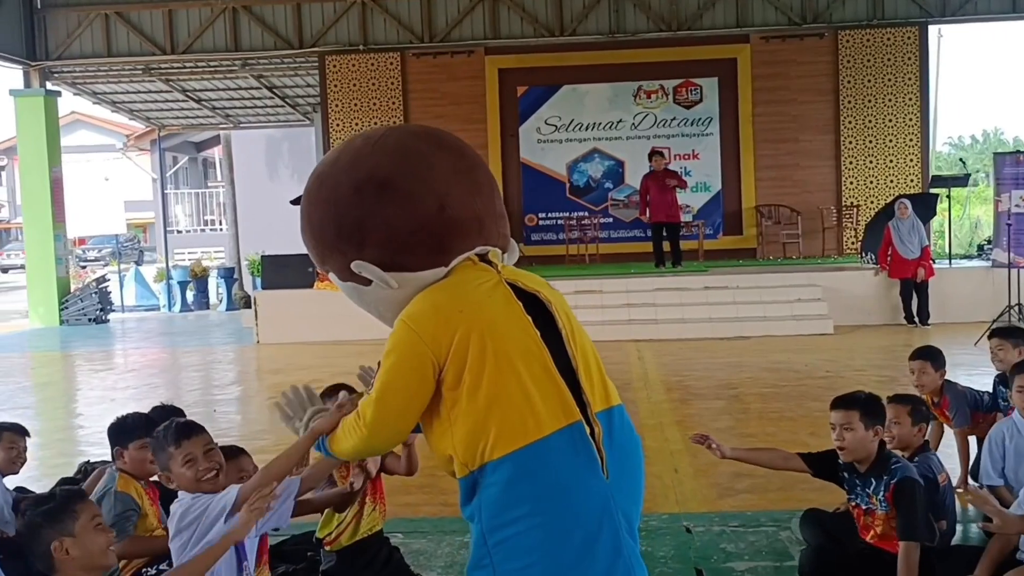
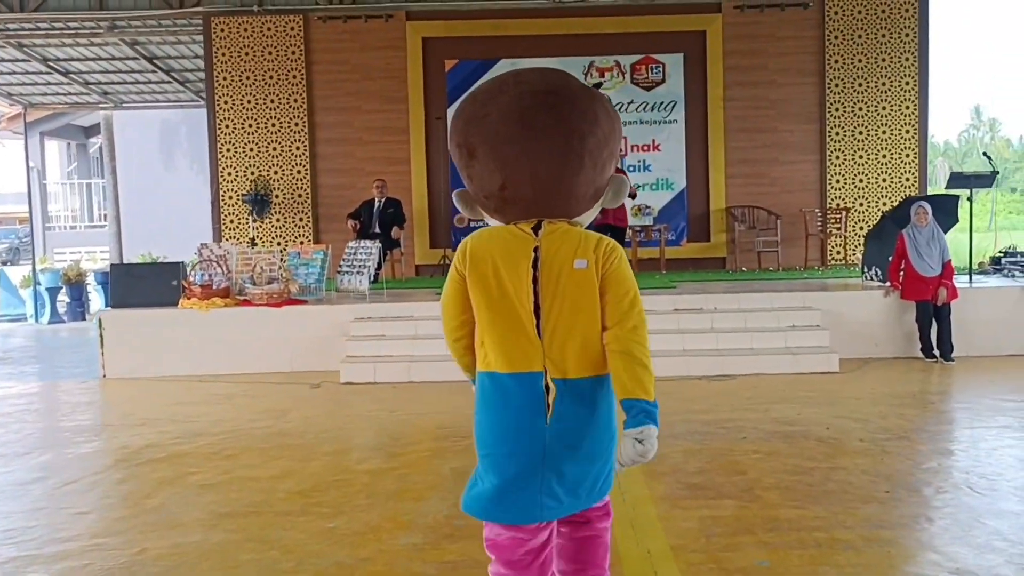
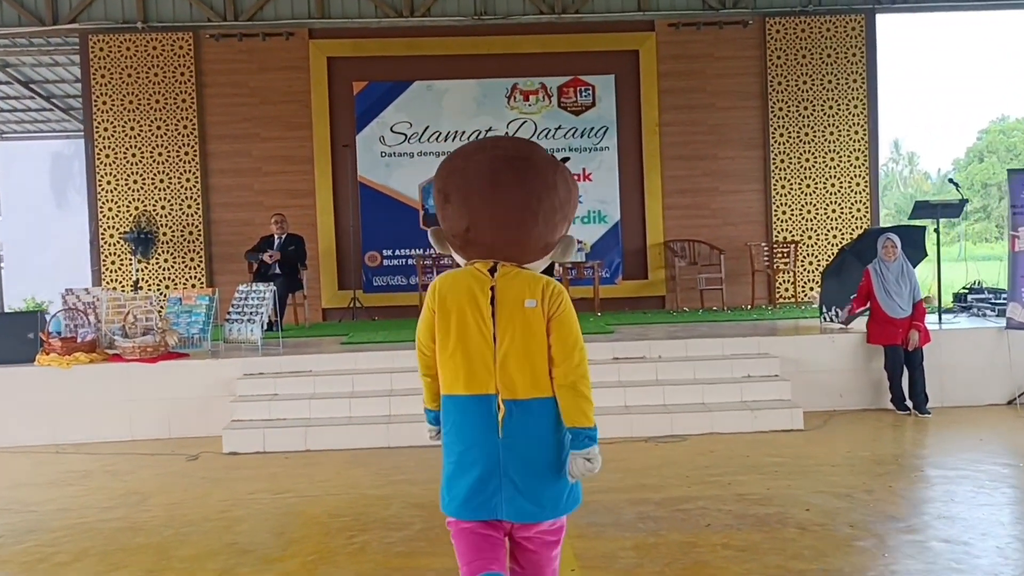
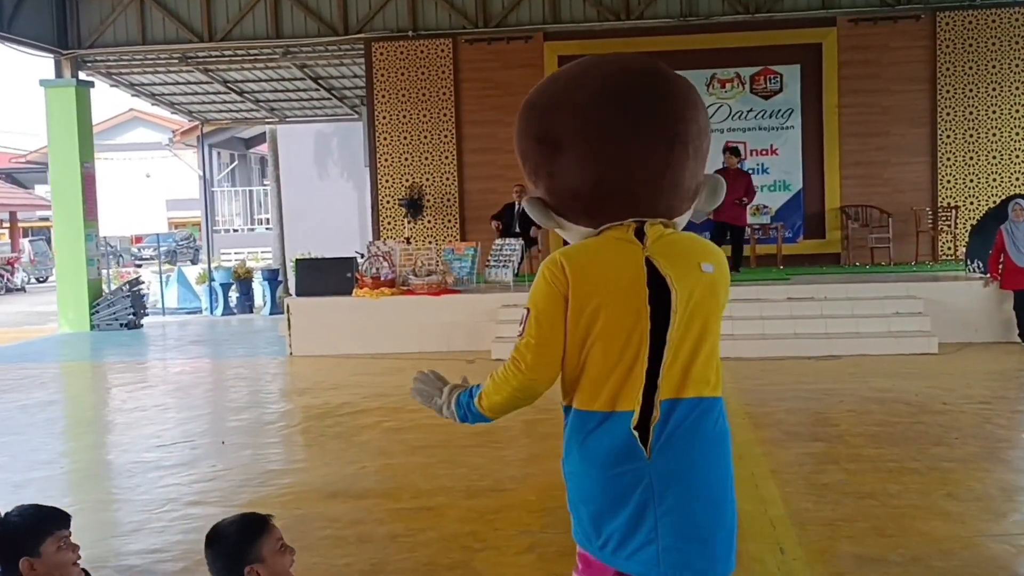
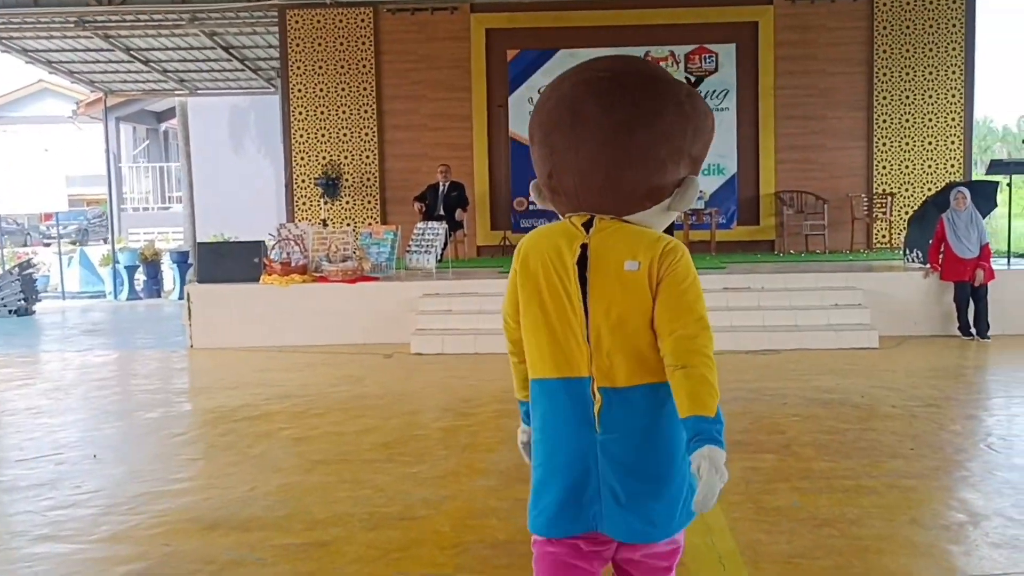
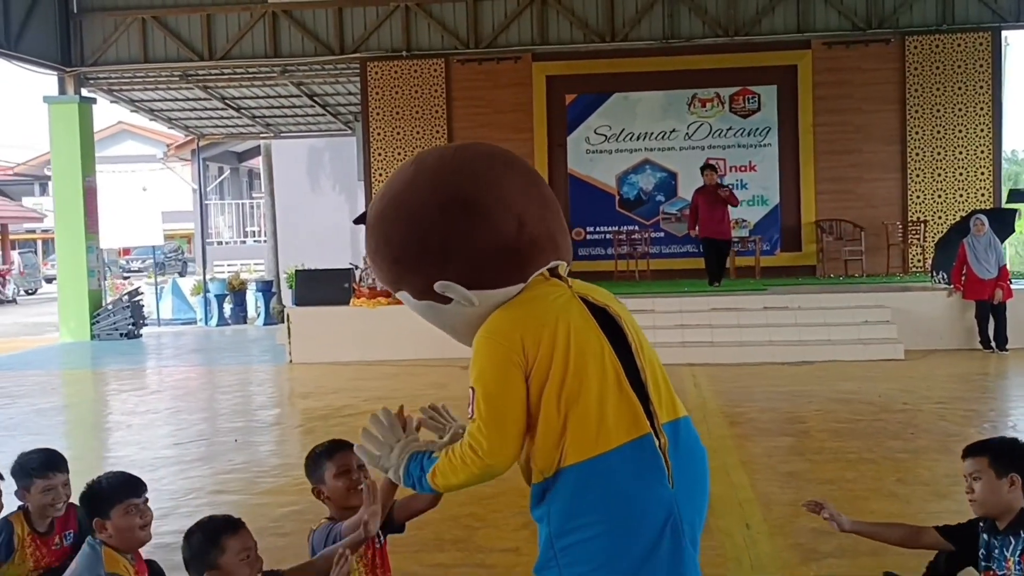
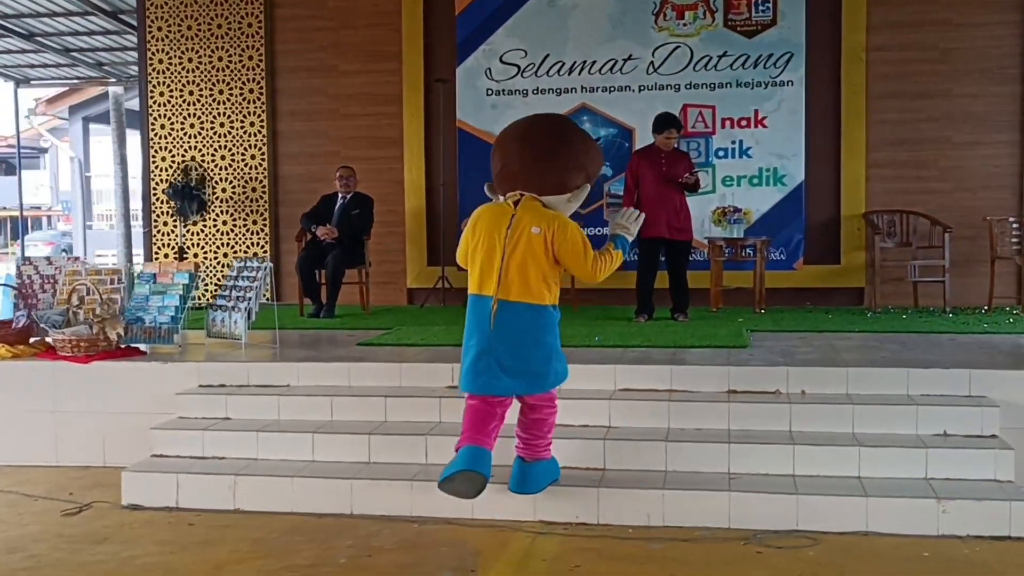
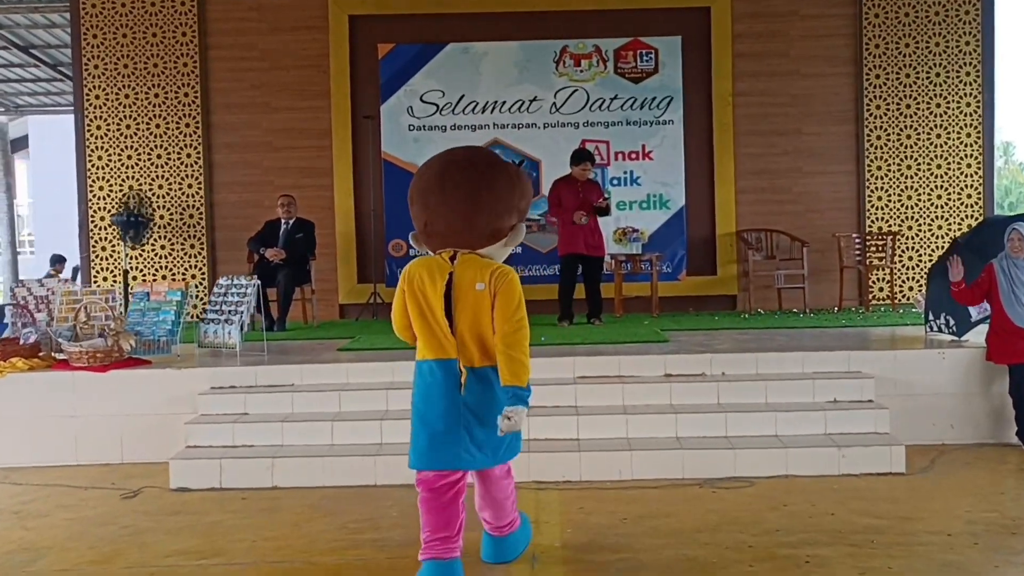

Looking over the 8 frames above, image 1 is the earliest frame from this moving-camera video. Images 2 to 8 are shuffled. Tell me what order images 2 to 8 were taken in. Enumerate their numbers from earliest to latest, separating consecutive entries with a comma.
6, 4, 5, 2, 3, 8, 7
